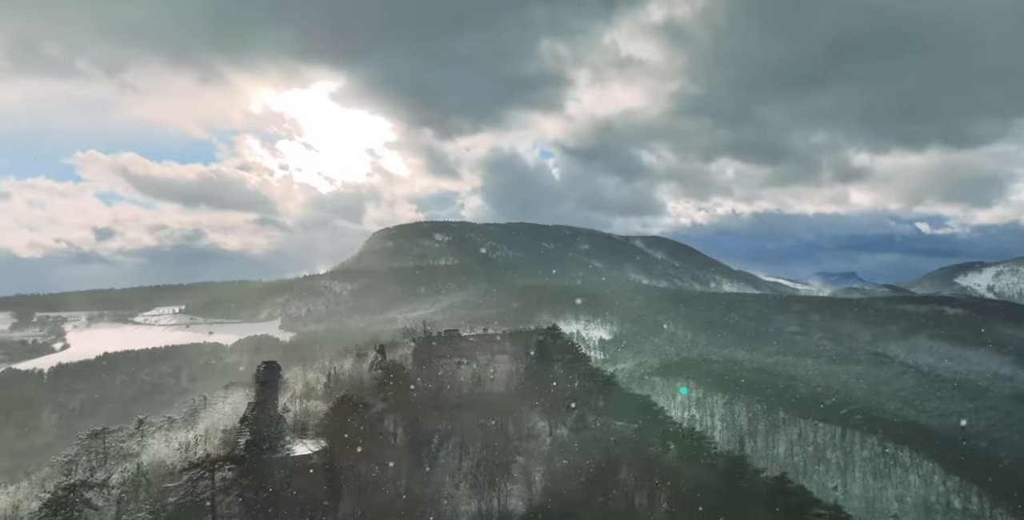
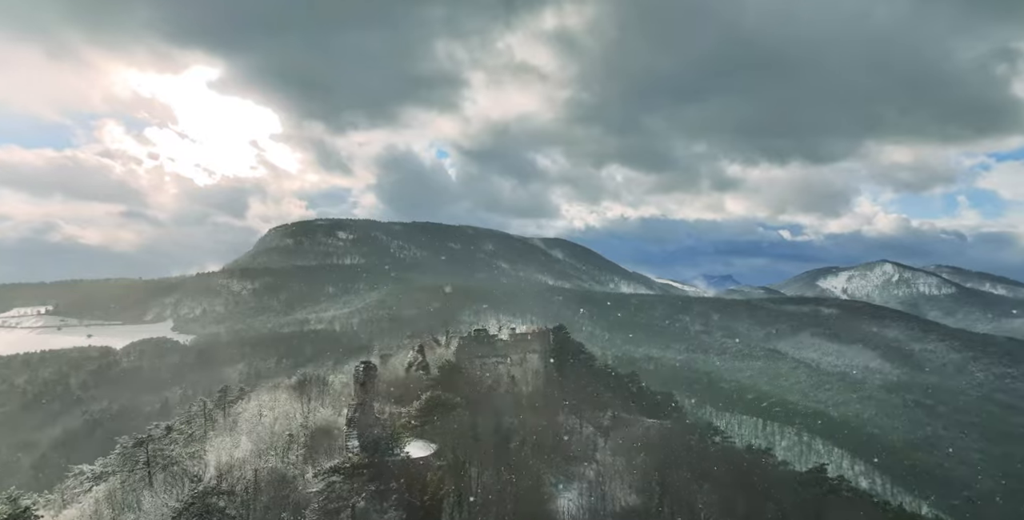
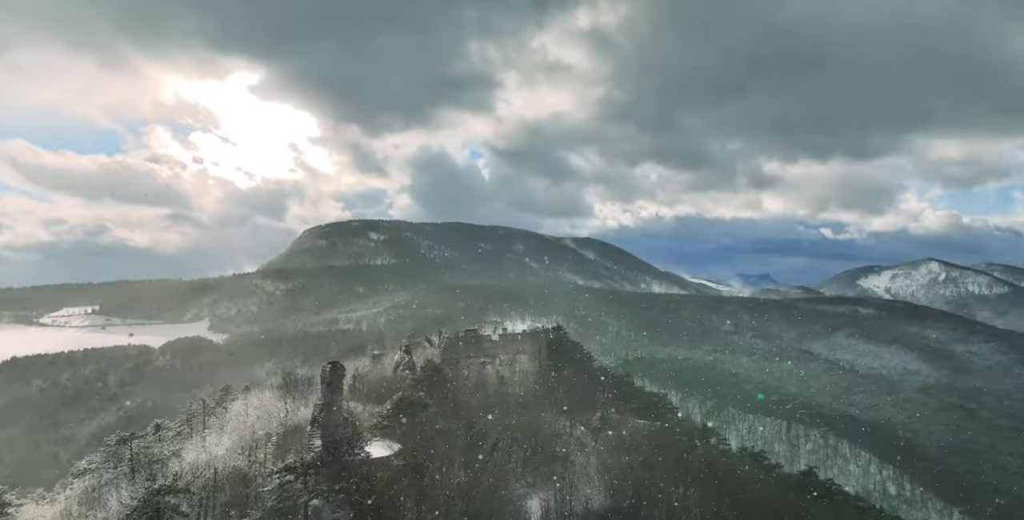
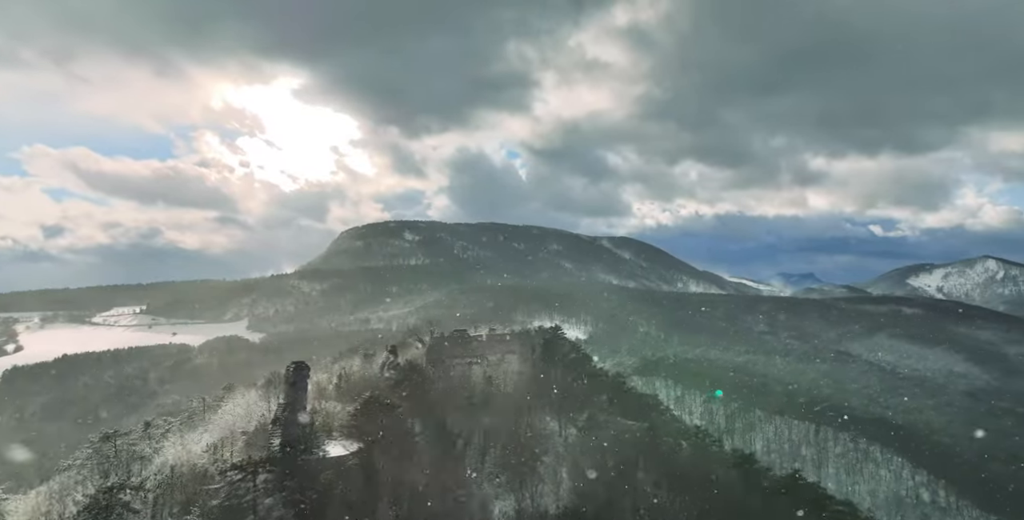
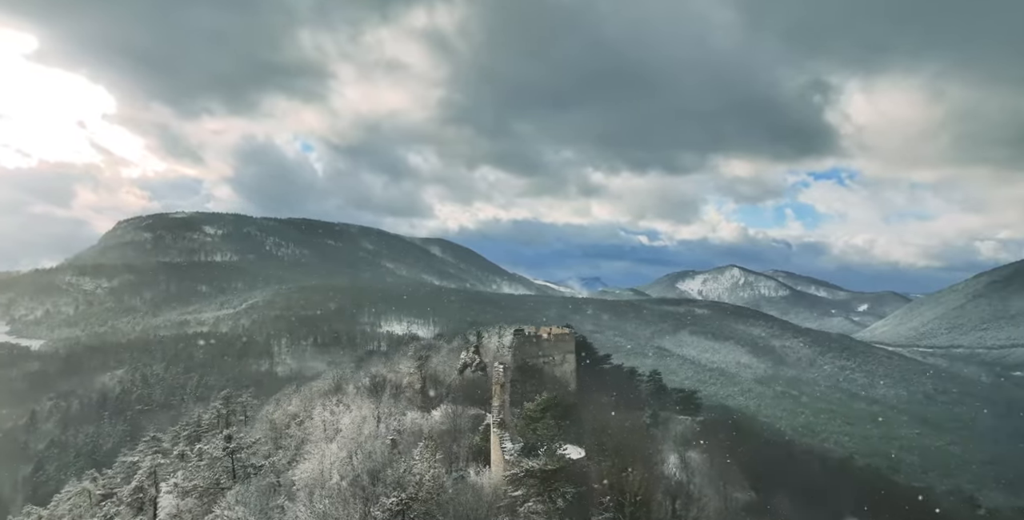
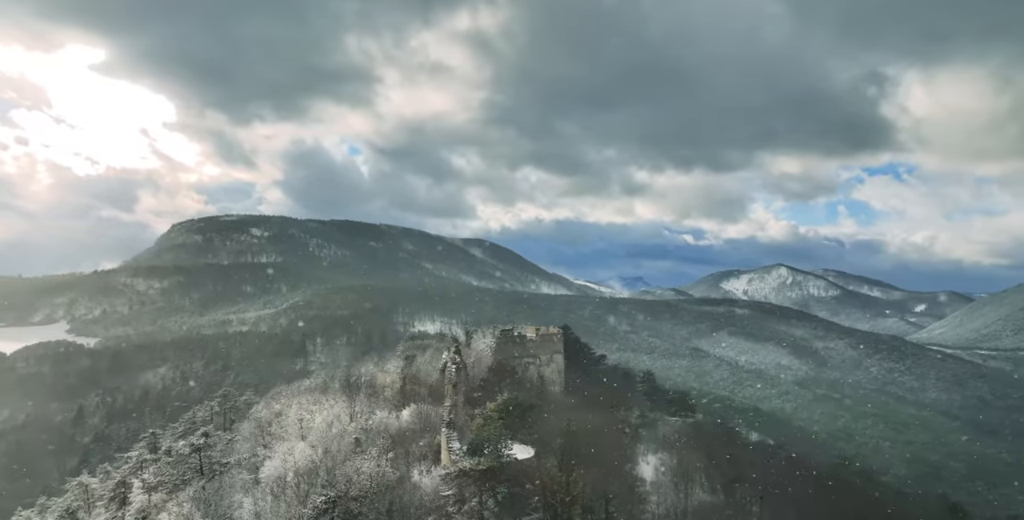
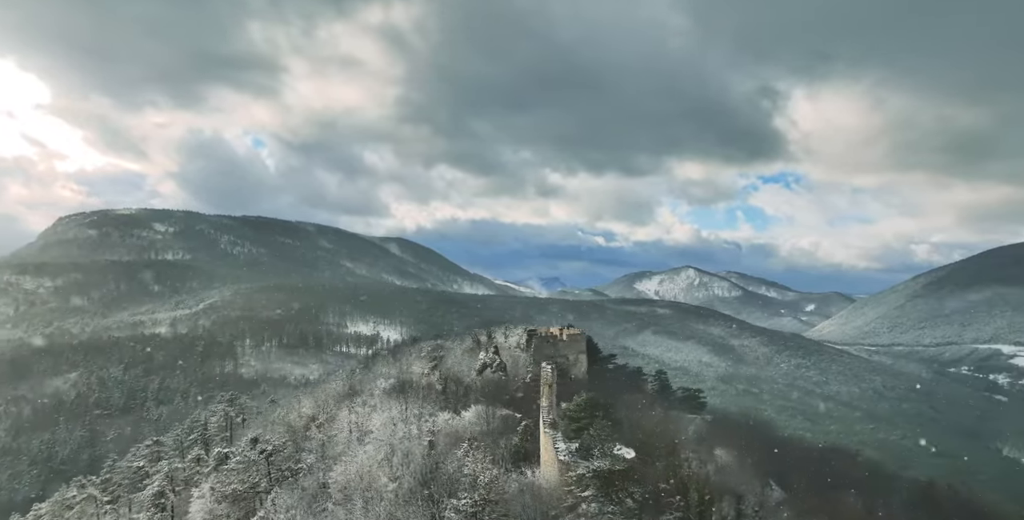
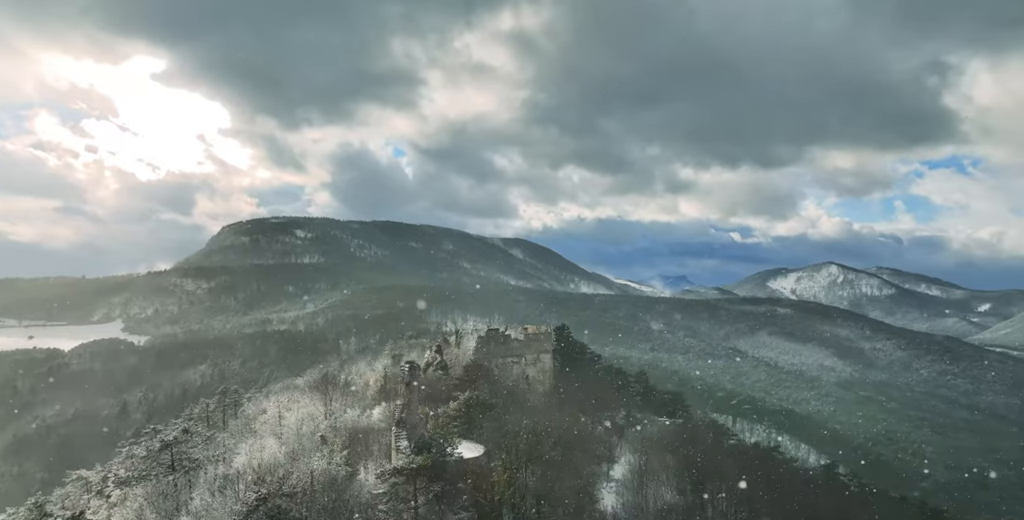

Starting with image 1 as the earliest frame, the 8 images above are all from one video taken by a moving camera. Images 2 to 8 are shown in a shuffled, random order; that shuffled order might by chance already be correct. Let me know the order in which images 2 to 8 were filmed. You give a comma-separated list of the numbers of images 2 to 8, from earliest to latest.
4, 3, 2, 8, 6, 5, 7
